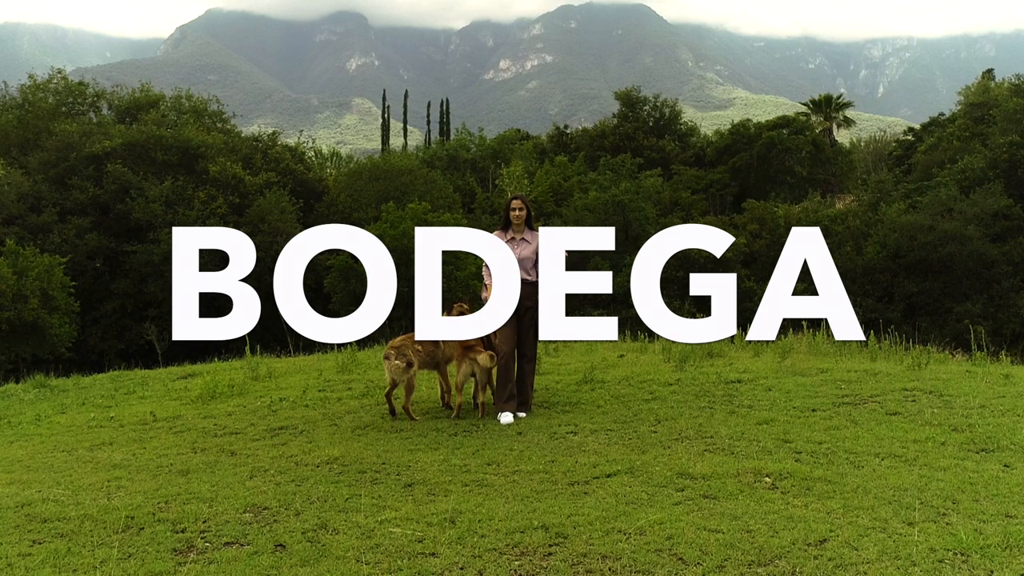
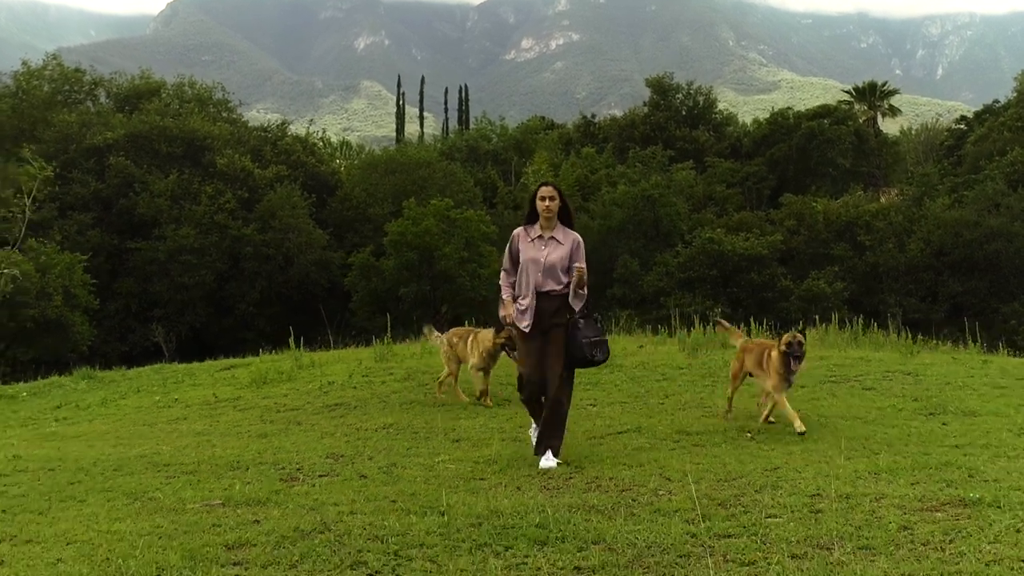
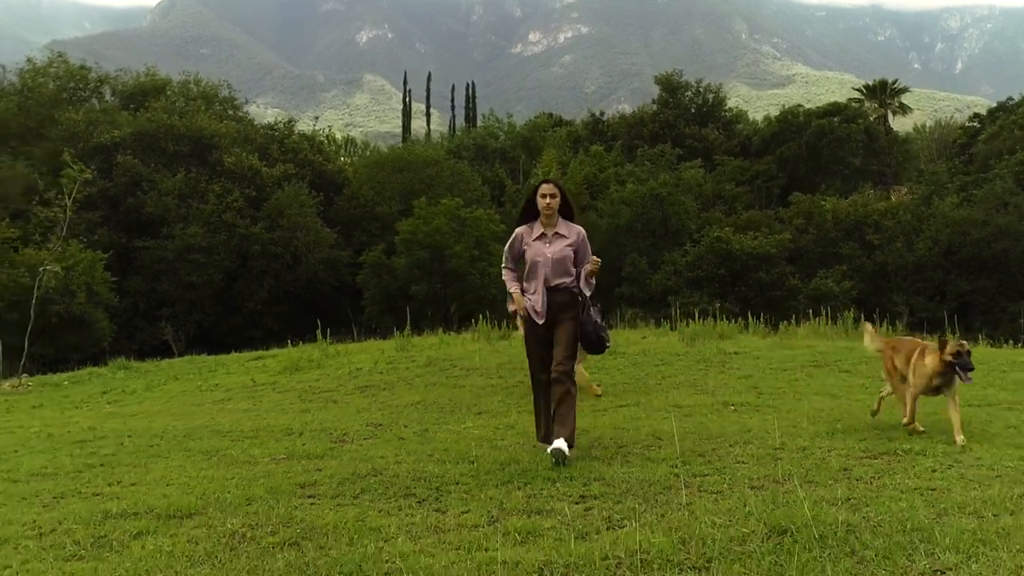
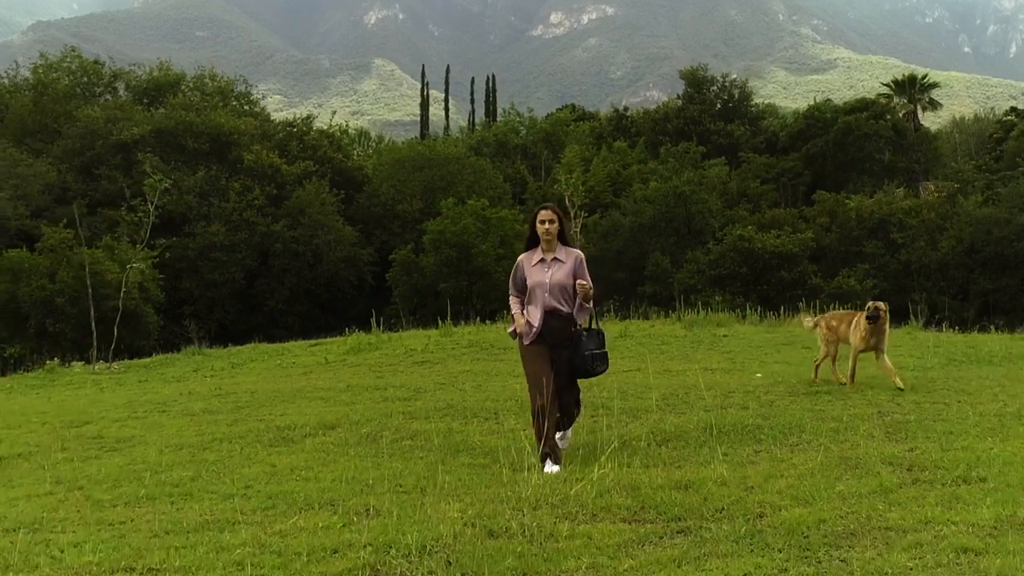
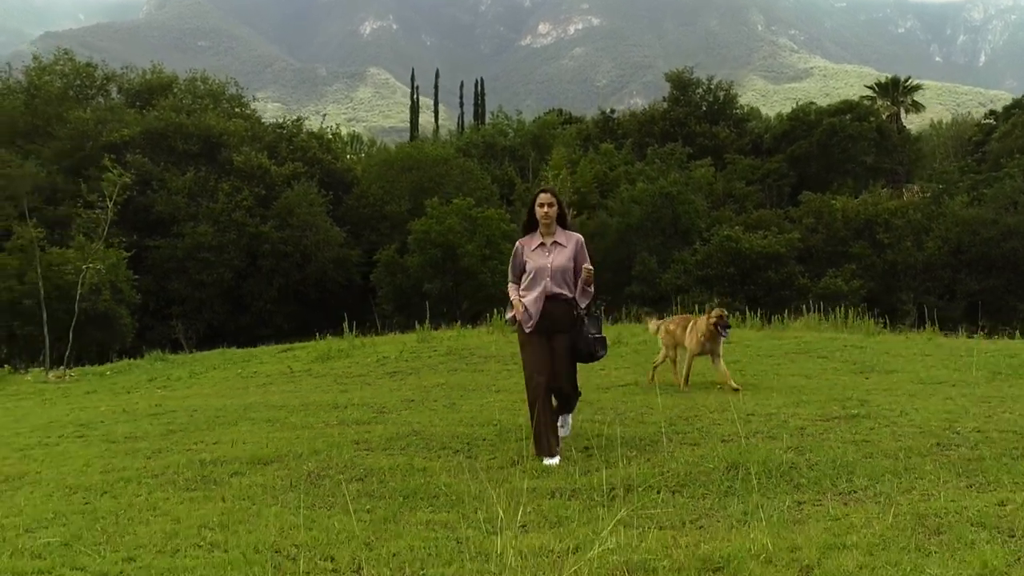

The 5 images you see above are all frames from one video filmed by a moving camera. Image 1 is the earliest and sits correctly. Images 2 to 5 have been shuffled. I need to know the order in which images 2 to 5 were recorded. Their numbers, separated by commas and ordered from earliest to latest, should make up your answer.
2, 3, 5, 4
